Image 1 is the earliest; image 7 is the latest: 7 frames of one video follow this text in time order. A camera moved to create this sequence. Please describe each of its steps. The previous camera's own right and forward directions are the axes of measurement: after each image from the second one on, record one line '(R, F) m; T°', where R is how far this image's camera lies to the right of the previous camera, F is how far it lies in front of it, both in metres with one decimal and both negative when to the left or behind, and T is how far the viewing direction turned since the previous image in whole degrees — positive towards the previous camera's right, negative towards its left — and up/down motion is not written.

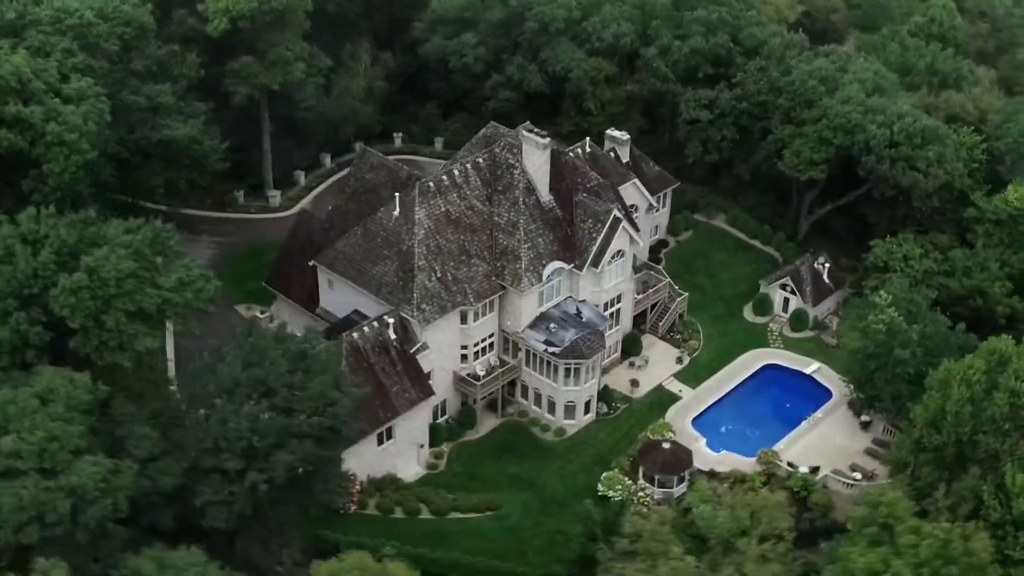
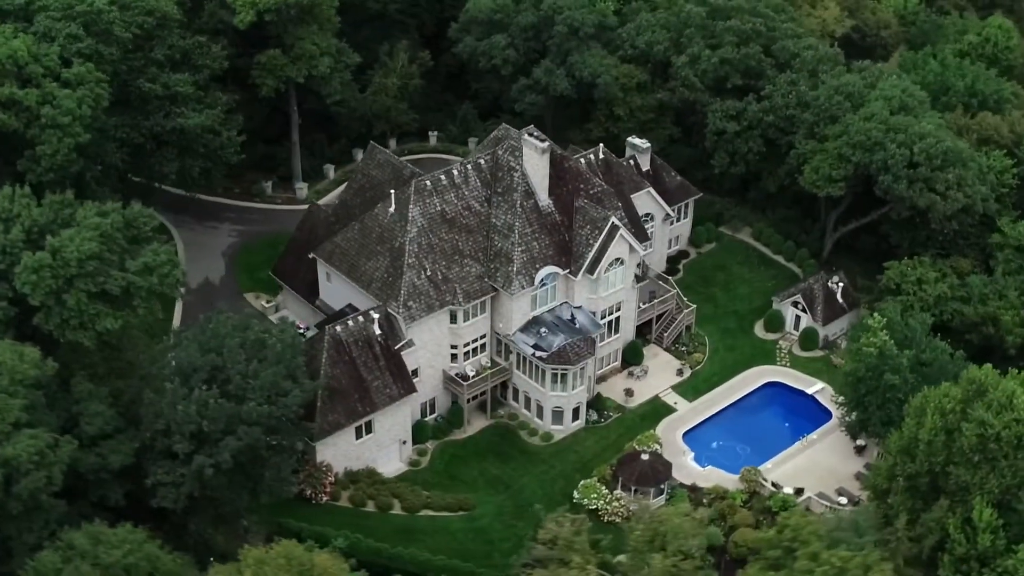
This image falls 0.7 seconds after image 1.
(+5.7, +0.2) m; -5°
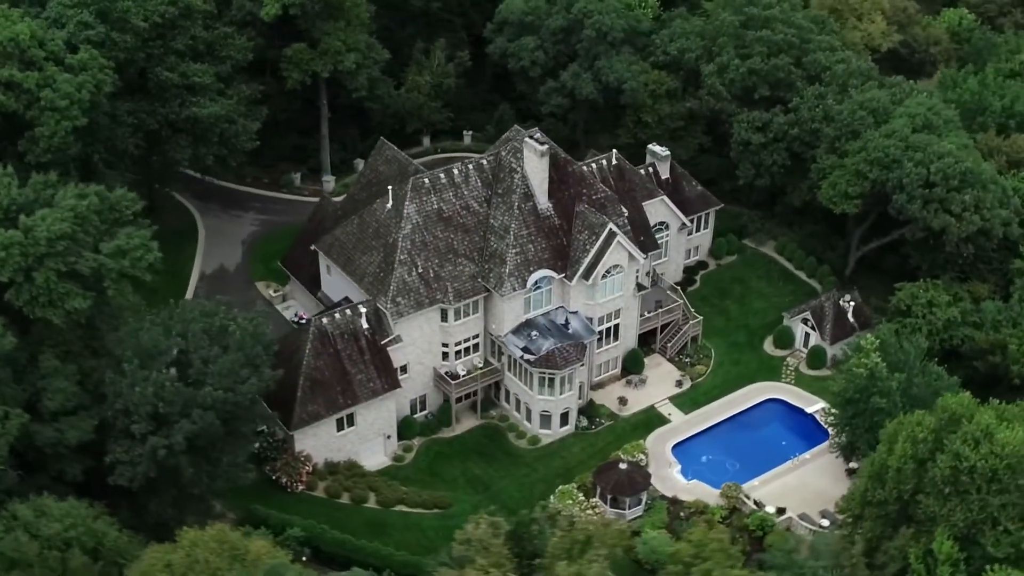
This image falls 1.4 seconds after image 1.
(+5.6, +0.3) m; -5°
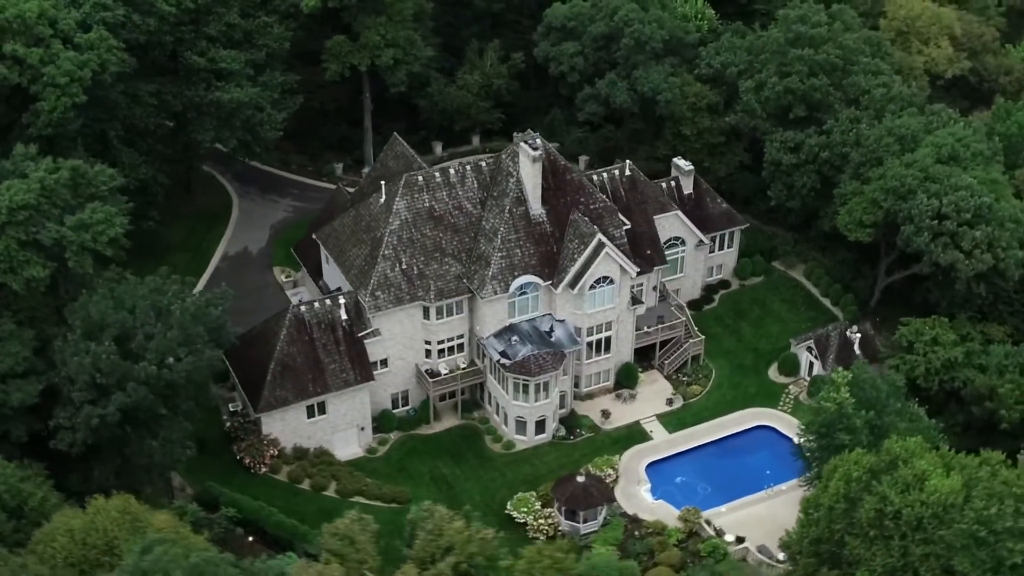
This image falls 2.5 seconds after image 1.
(+8.8, +0.6) m; -8°
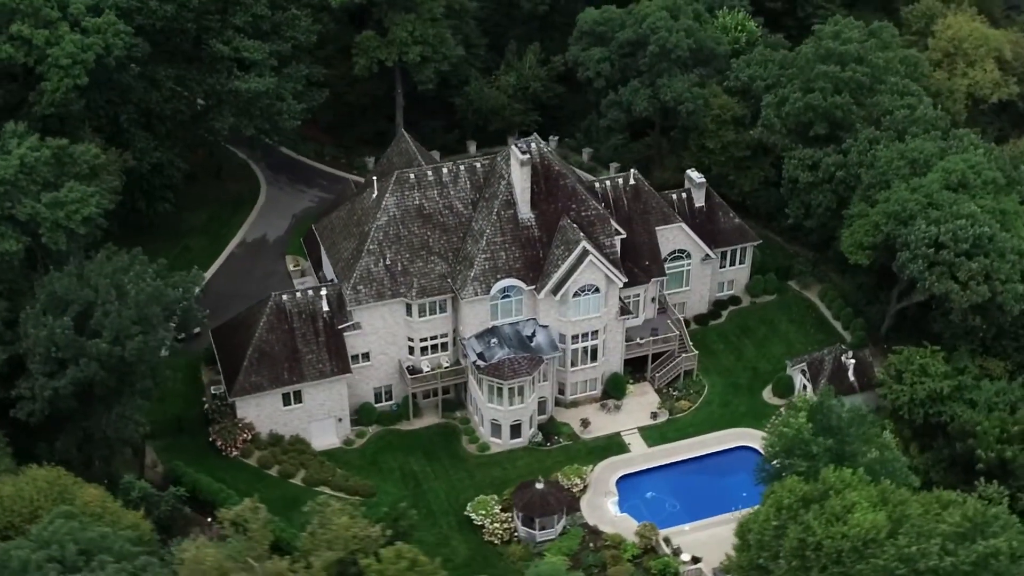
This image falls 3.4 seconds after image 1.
(+7.1, +0.4) m; -6°
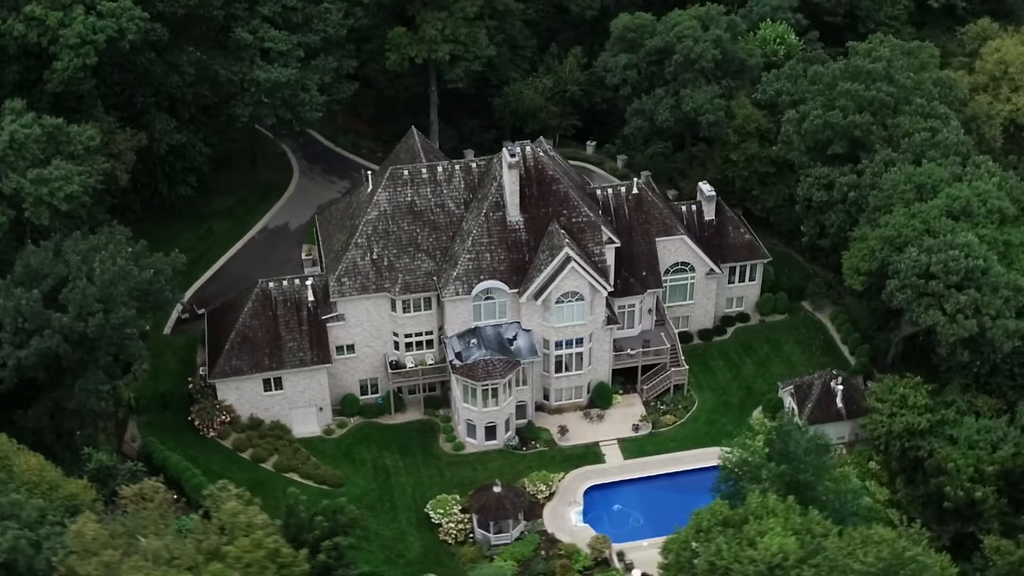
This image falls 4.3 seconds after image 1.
(+7.3, +0.4) m; -6°
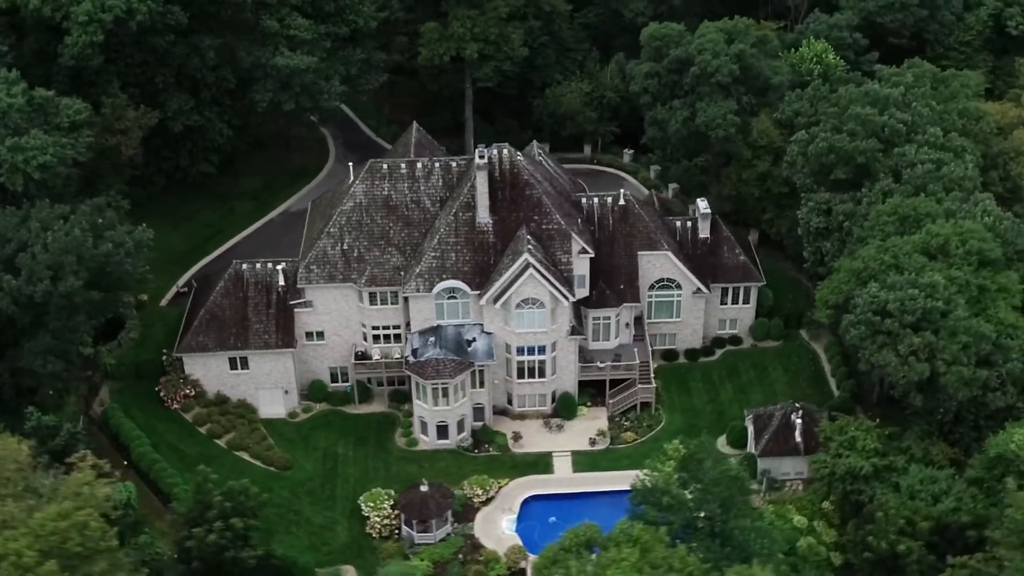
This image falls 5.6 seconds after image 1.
(+10.4, +1.0) m; -8°
